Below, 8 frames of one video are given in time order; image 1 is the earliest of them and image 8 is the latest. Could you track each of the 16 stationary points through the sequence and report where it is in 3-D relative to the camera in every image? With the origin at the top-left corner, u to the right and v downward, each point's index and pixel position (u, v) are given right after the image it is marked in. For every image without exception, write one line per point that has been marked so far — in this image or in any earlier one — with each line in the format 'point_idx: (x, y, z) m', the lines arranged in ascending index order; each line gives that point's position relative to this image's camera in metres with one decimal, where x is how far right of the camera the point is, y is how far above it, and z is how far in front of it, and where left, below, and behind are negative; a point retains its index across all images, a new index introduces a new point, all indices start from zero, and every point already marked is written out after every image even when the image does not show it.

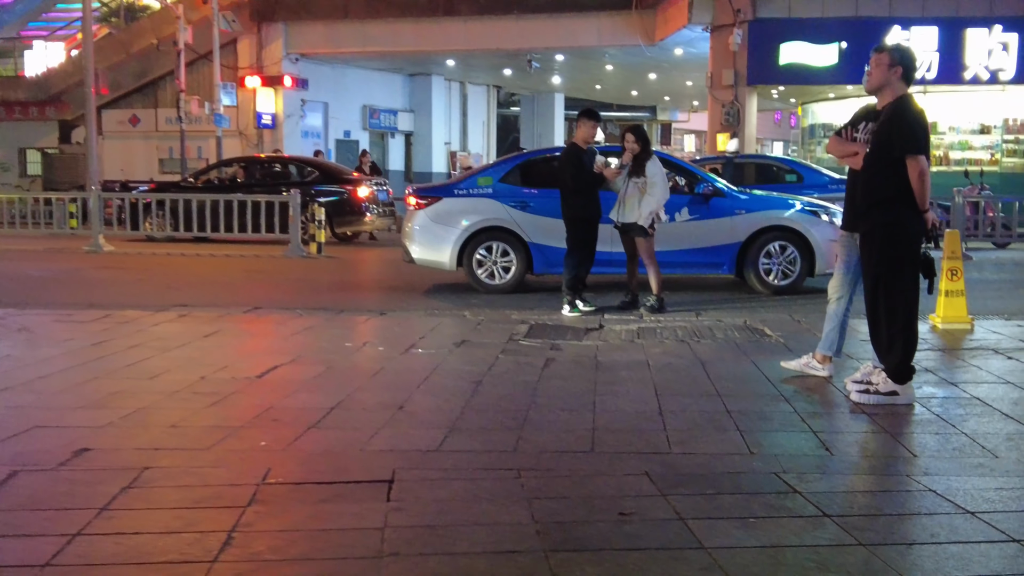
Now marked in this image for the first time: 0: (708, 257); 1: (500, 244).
0: (+1.7, +0.3, +10.3) m
1: (-0.1, +0.4, +10.4) m
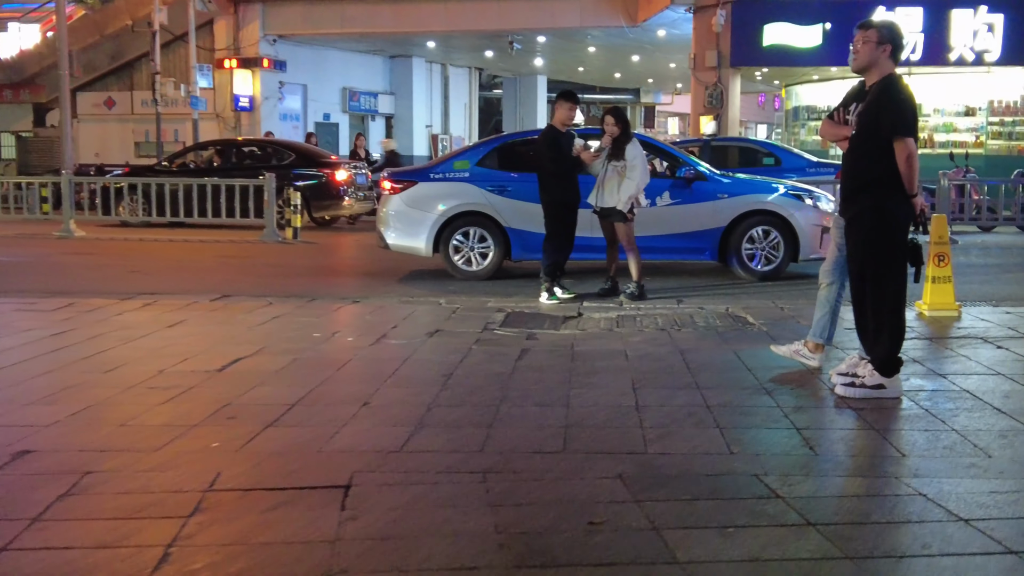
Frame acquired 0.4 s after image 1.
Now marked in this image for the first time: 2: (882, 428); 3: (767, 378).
0: (+1.5, +0.4, +10.0) m
1: (-0.3, +0.5, +10.1) m
2: (+1.4, -0.5, +4.5) m
3: (+1.2, -0.4, +5.5) m
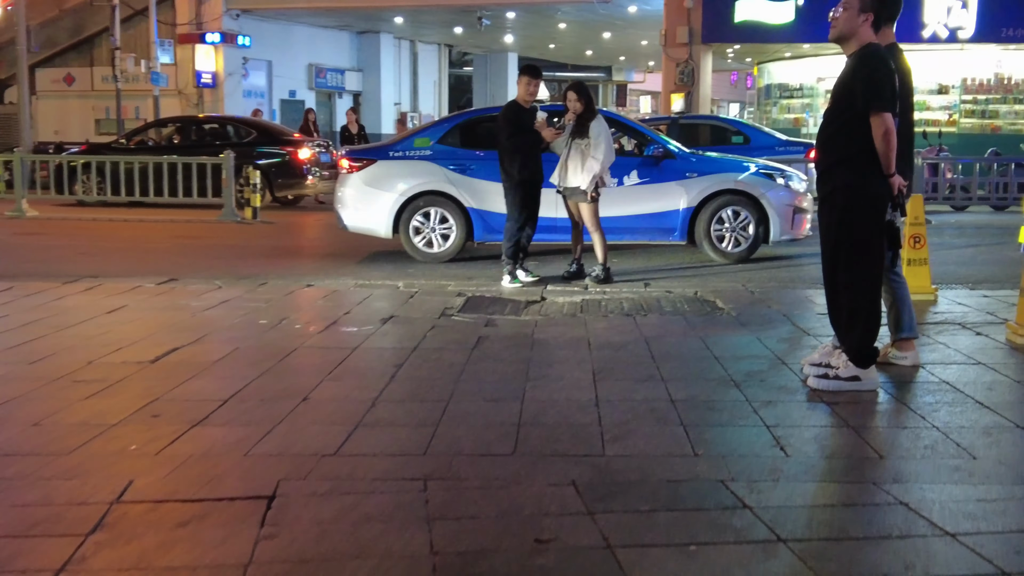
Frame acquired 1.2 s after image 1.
0: (+1.2, +0.5, +9.7) m
1: (-0.6, +0.7, +9.7) m
2: (+1.2, -0.5, +4.2) m
3: (+1.0, -0.4, +5.2) m
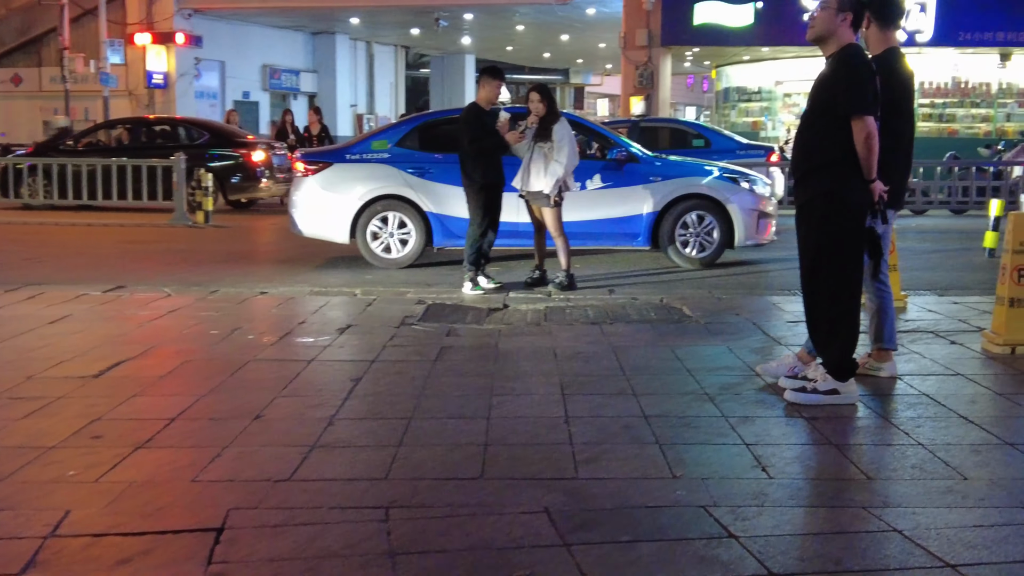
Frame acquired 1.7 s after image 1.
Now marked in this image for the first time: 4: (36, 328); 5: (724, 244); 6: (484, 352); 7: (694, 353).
0: (+0.9, +0.5, +9.5) m
1: (-0.9, +0.6, +9.5) m
2: (+1.1, -0.5, +4.0) m
3: (+0.8, -0.4, +5.0) m
4: (-2.8, -0.2, +6.8) m
5: (+1.8, +0.4, +9.6) m
6: (-0.1, -0.3, +5.8) m
7: (+0.9, -0.3, +5.7) m
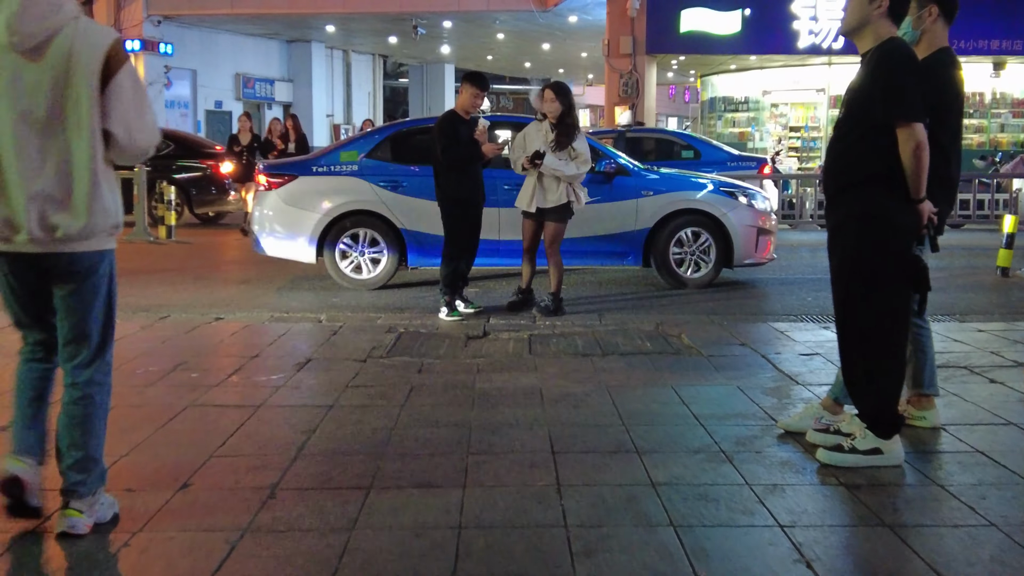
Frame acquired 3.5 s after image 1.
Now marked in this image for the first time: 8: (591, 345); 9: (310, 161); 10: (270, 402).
0: (+0.8, +0.3, +8.8) m
1: (-1.1, +0.4, +8.7) m
2: (+1.1, -0.7, +3.3) m
3: (+0.8, -0.5, +4.2) m
4: (-2.9, -0.4, +6.0) m
5: (+1.6, +0.2, +8.9) m
6: (-0.2, -0.5, +5.1) m
7: (+0.8, -0.5, +5.0) m
8: (+0.4, -0.3, +6.4) m
9: (-1.5, +1.0, +8.8) m
10: (-1.0, -0.5, +4.9) m
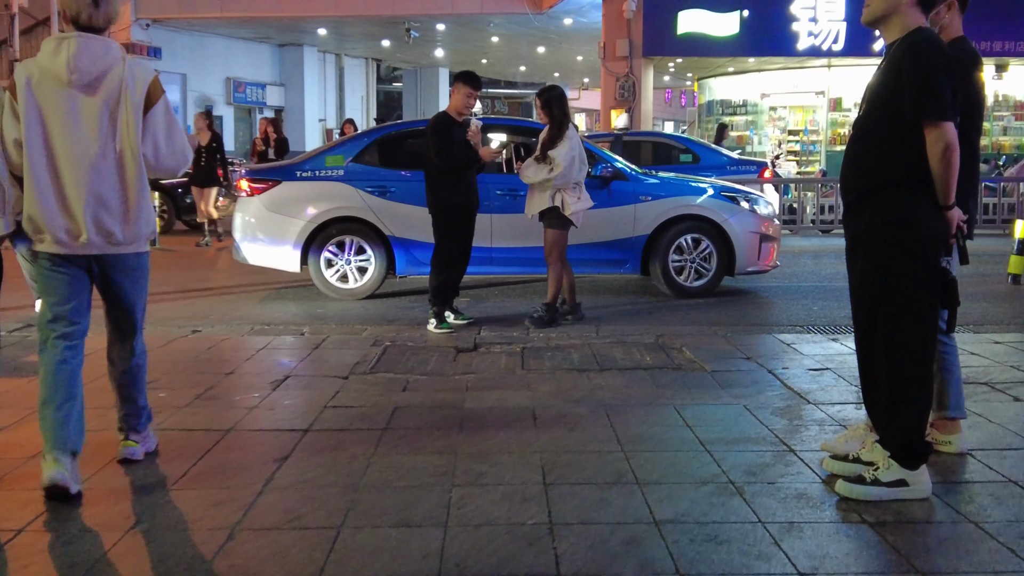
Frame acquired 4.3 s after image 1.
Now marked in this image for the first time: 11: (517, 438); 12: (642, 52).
0: (+0.7, +0.2, +8.4) m
1: (-1.1, +0.3, +8.4) m
2: (+1.0, -0.7, +2.9) m
3: (+0.7, -0.6, +3.9) m
4: (-2.9, -0.5, +5.6) m
5: (+1.5, +0.1, +8.6) m
6: (-0.3, -0.5, +4.7) m
7: (+0.8, -0.5, +4.6) m
8: (+0.4, -0.4, +6.1) m
9: (-1.6, +0.9, +8.4) m
10: (-1.1, -0.5, +4.6) m
11: (0.0, -0.6, +4.3) m
12: (+2.0, +3.7, +17.9) m
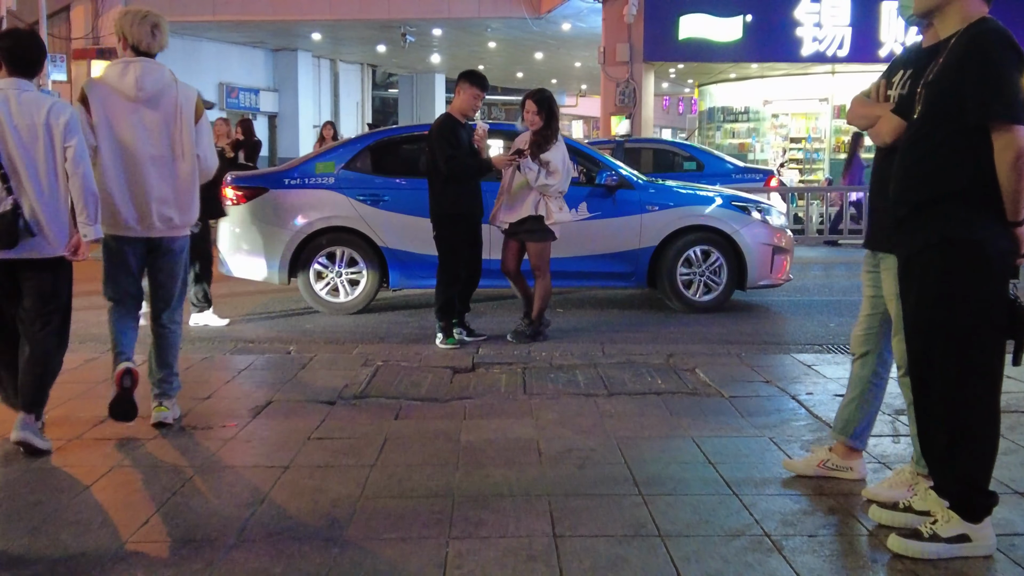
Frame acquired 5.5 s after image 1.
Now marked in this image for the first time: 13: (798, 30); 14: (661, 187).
0: (+0.7, +0.1, +8.0) m
1: (-1.1, +0.3, +7.9) m
2: (+1.1, -0.8, +2.5) m
3: (+0.7, -0.7, +3.4) m
4: (-2.9, -0.5, +5.2) m
5: (+1.5, 0.0, +8.1) m
6: (-0.3, -0.6, +4.3) m
7: (+0.8, -0.6, +4.2) m
8: (+0.4, -0.5, +5.6) m
9: (-1.6, +0.8, +8.0) m
10: (-1.1, -0.6, +4.1) m
11: (0.0, -0.6, +3.9) m
12: (+2.0, +3.5, +17.5) m
13: (+4.3, +3.9, +17.5) m
14: (+1.0, +0.7, +8.0) m
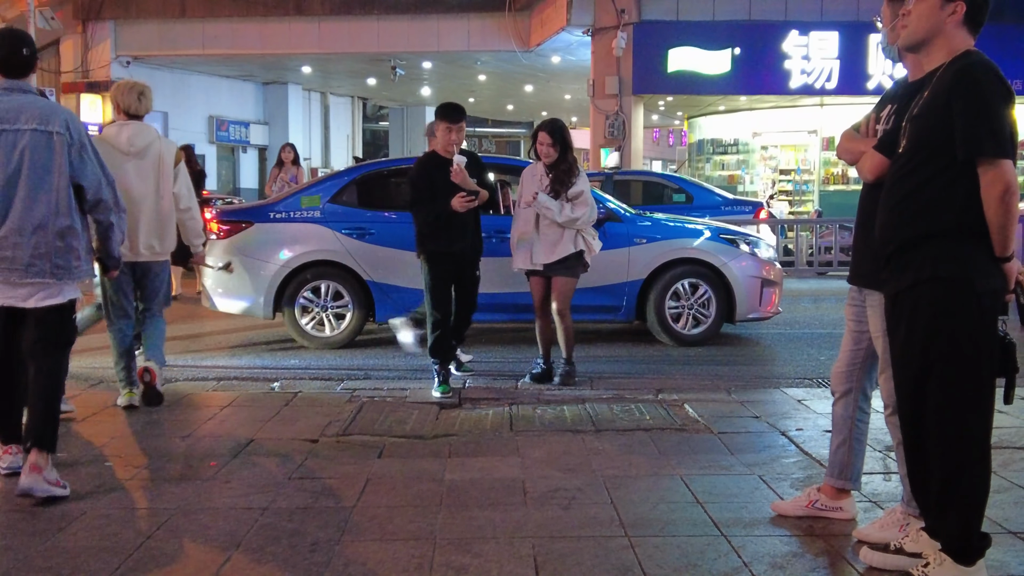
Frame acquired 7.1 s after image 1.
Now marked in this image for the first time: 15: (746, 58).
0: (+0.6, -0.1, +7.9) m
1: (-1.2, 0.0, +7.8) m
2: (+1.0, -0.8, +2.4) m
3: (+0.7, -0.8, +3.4) m
4: (-3.0, -0.7, +5.1) m
5: (+1.5, -0.2, +8.1) m
6: (-0.3, -0.7, +4.2) m
7: (+0.7, -0.7, +4.1) m
8: (+0.3, -0.6, +5.6) m
9: (-1.7, +0.6, +7.9) m
10: (-1.1, -0.7, +4.0) m
11: (0.0, -0.8, +3.8) m
12: (+1.8, +3.0, +17.5) m
13: (+4.1, +3.4, +17.5) m
14: (+1.0, +0.5, +8.0) m
15: (+3.5, +3.5, +17.4) m
